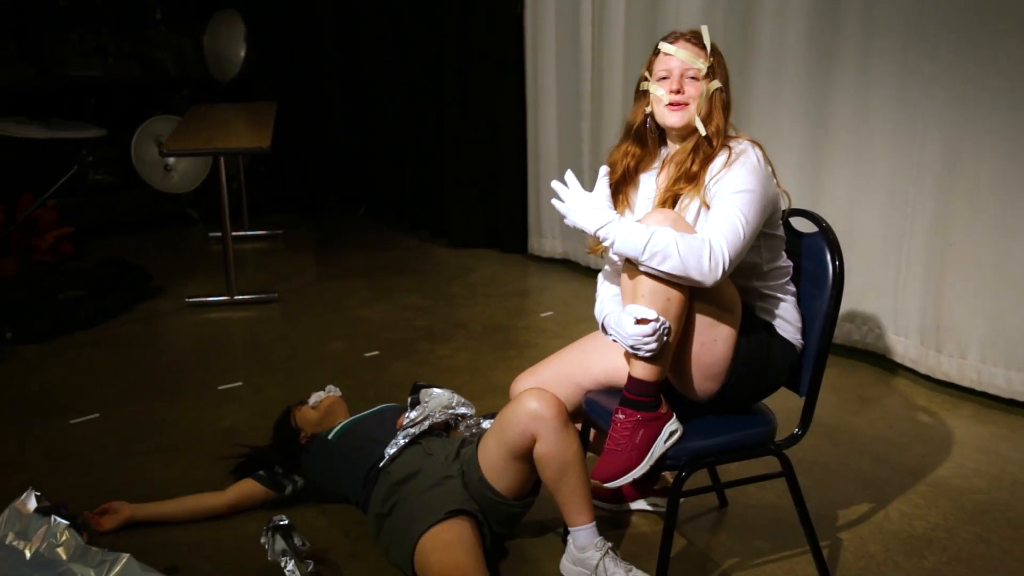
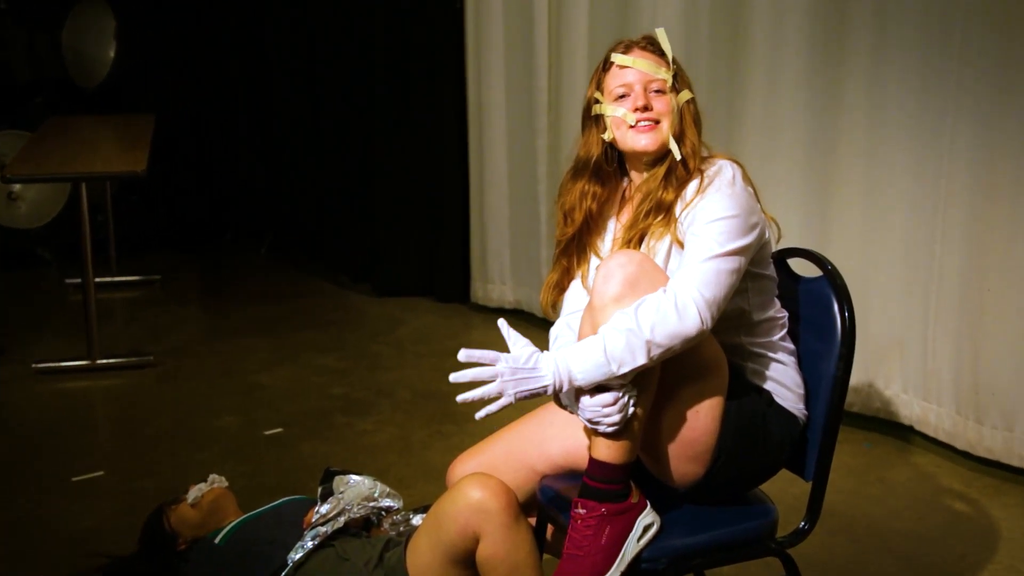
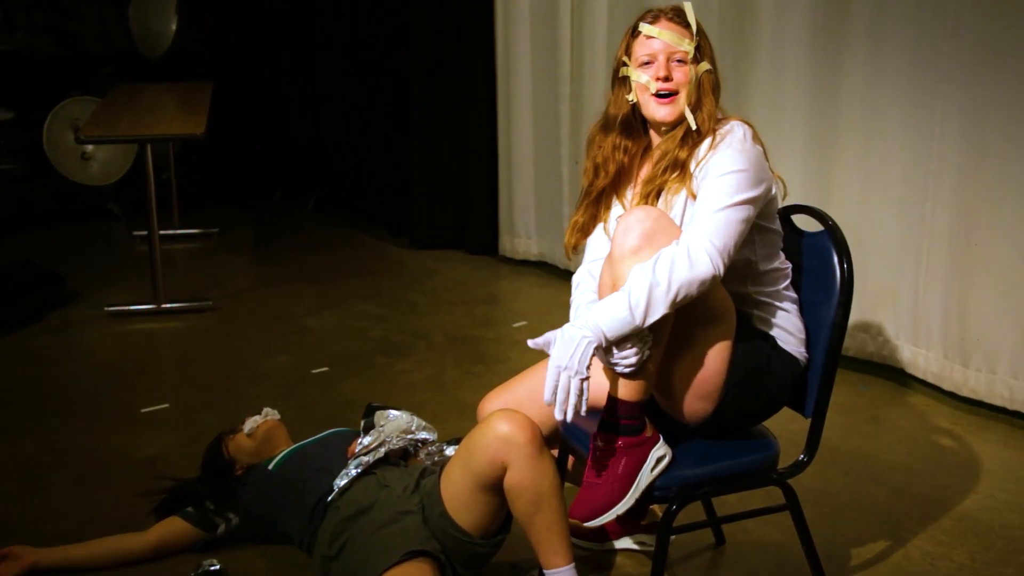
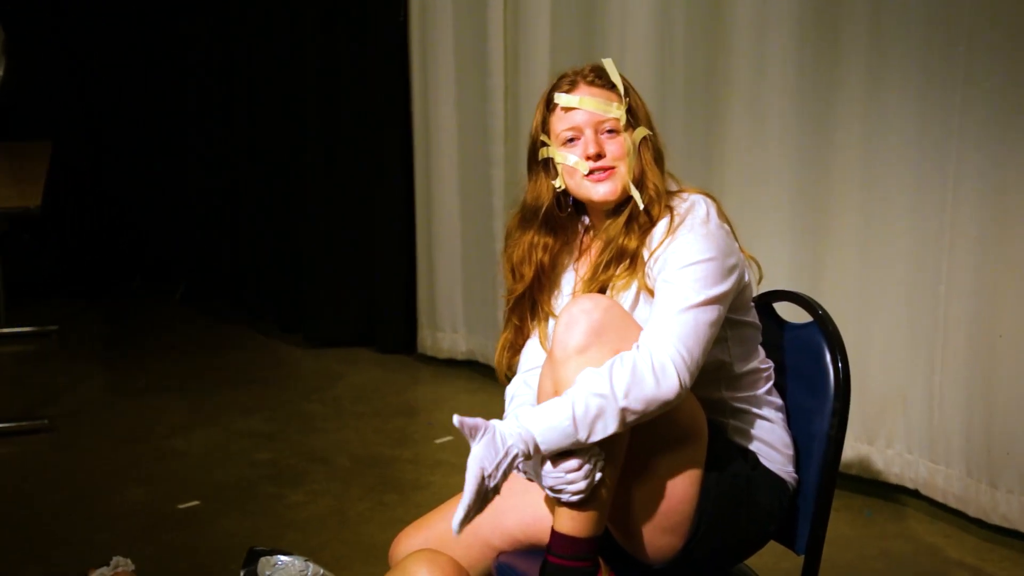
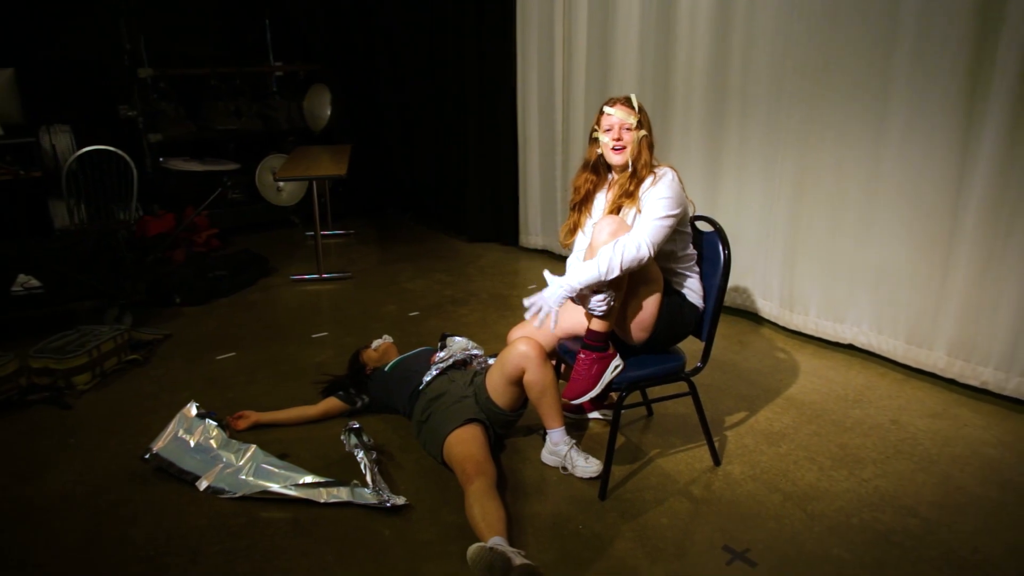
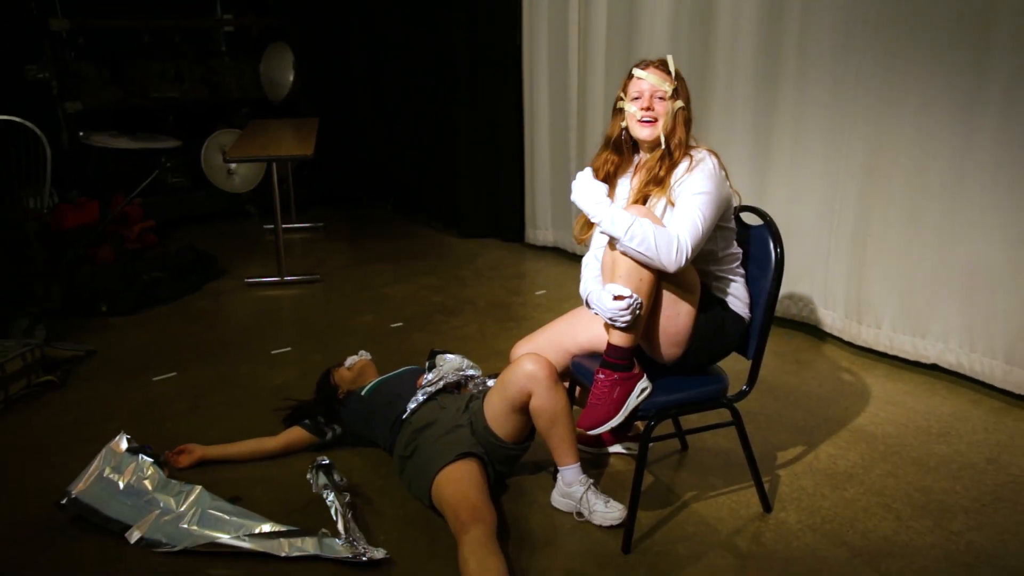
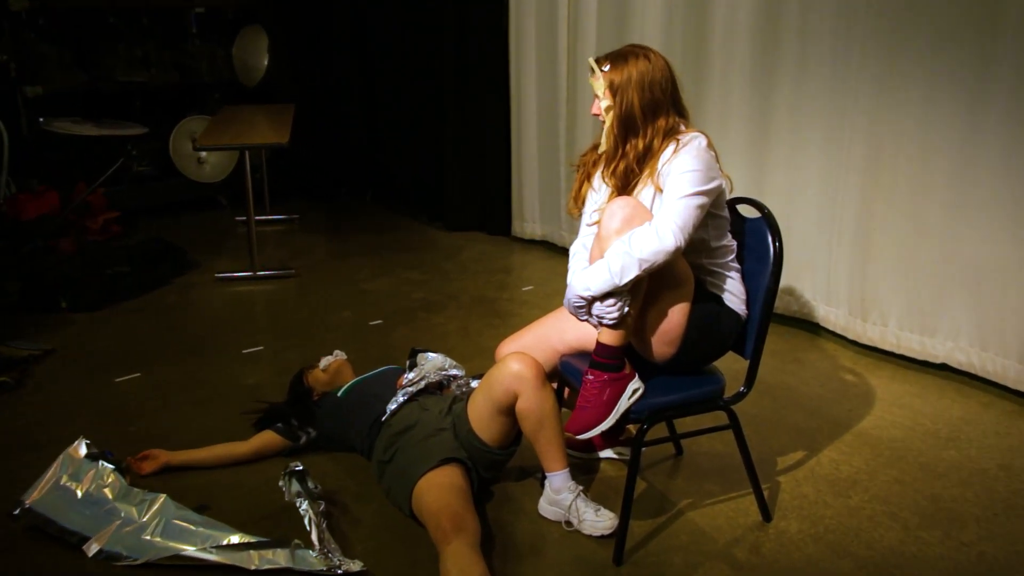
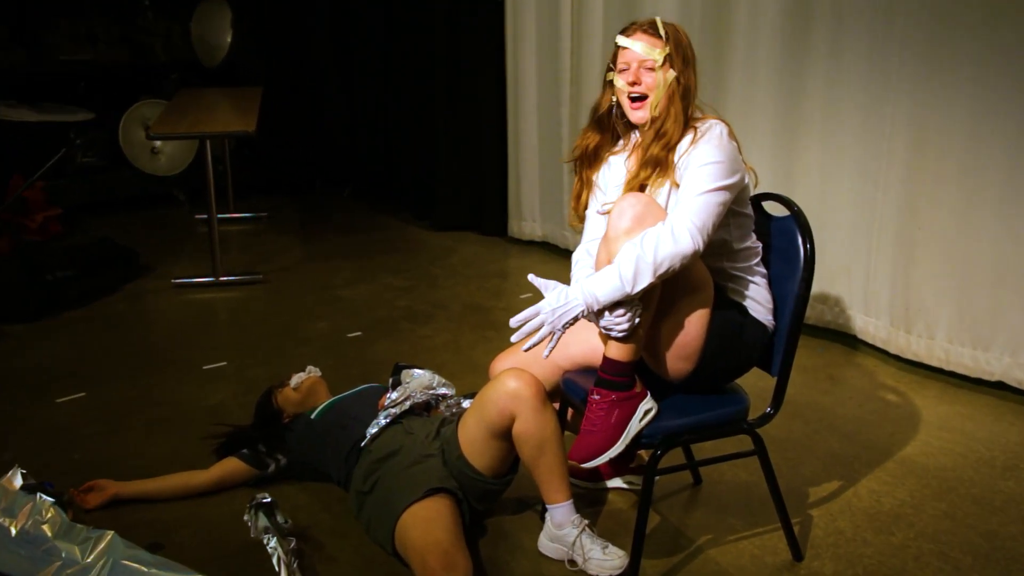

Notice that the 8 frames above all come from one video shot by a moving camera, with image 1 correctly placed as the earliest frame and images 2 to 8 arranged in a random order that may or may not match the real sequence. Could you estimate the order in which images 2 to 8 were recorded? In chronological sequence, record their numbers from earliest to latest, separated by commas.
6, 5, 7, 8, 3, 2, 4
